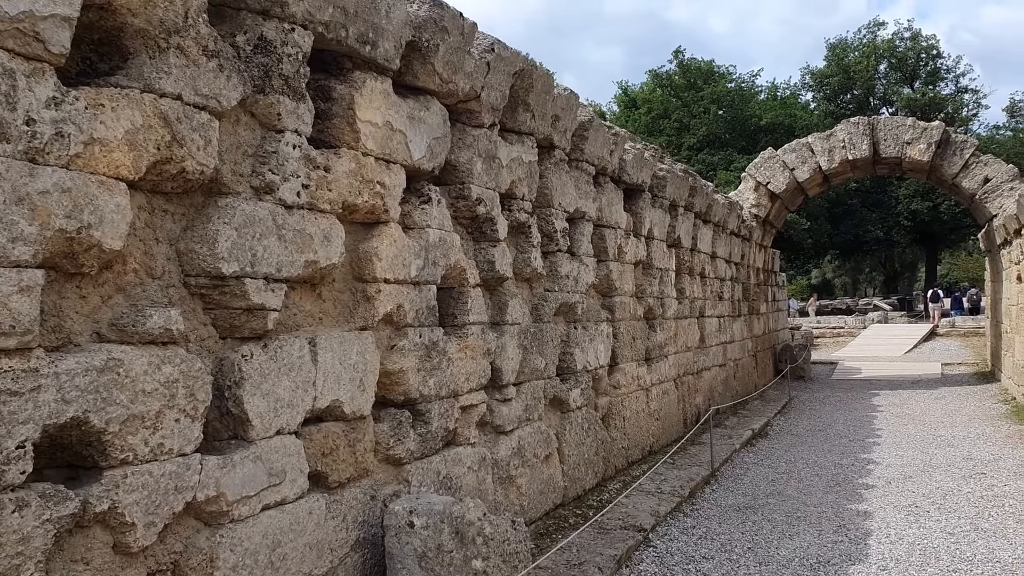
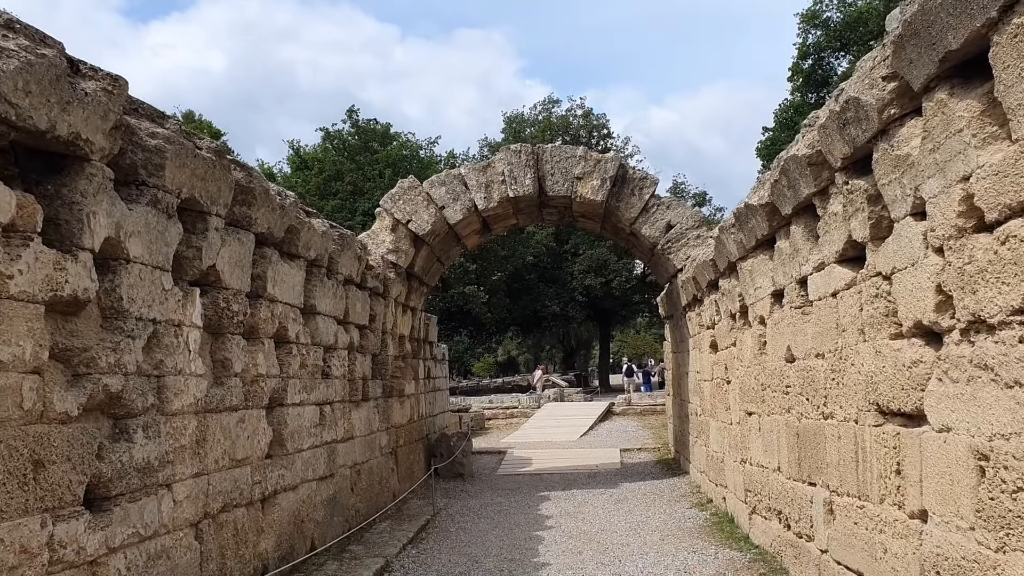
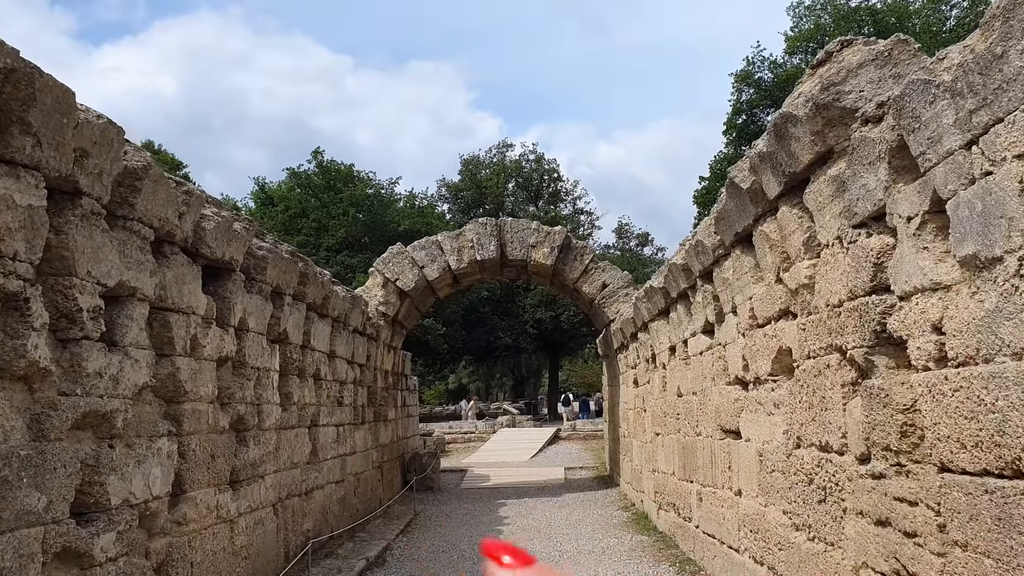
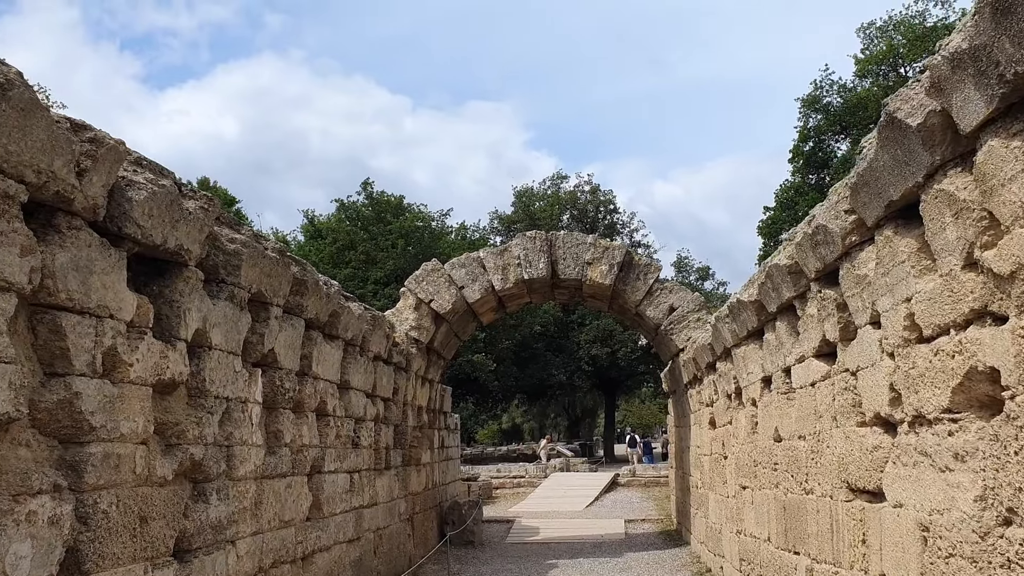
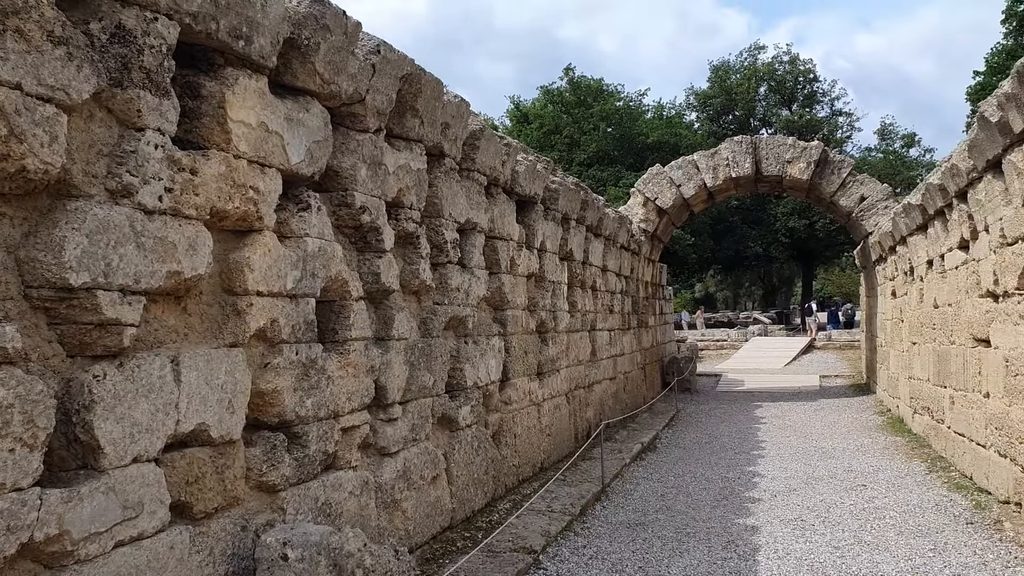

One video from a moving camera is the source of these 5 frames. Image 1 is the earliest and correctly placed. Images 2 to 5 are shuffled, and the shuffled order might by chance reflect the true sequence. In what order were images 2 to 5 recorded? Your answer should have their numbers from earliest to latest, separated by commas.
5, 3, 4, 2
